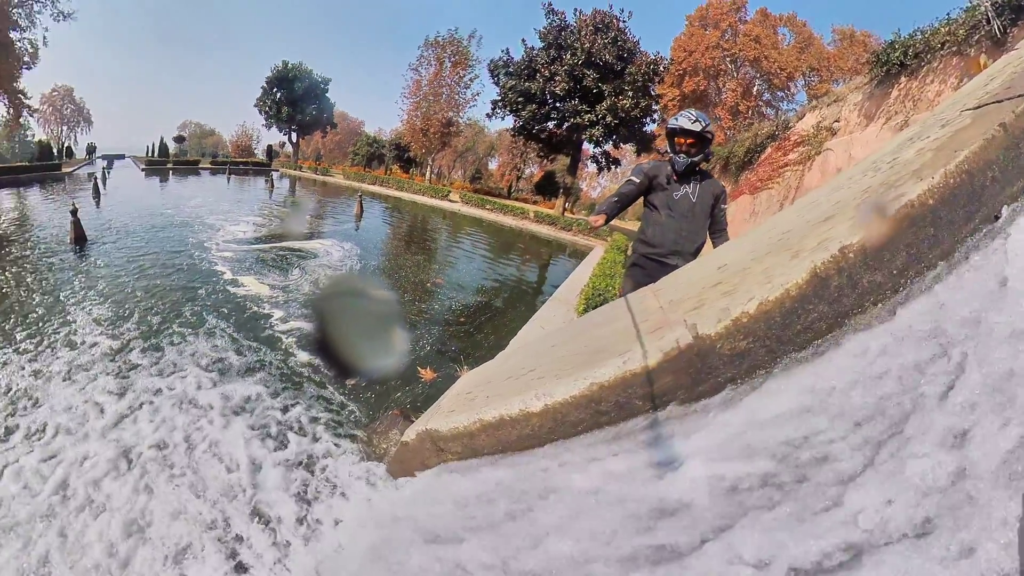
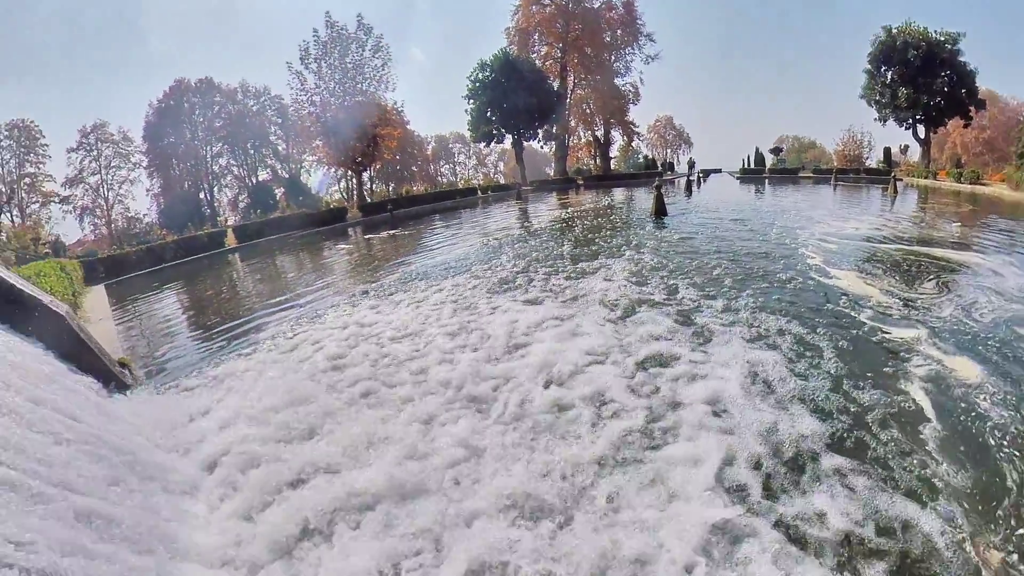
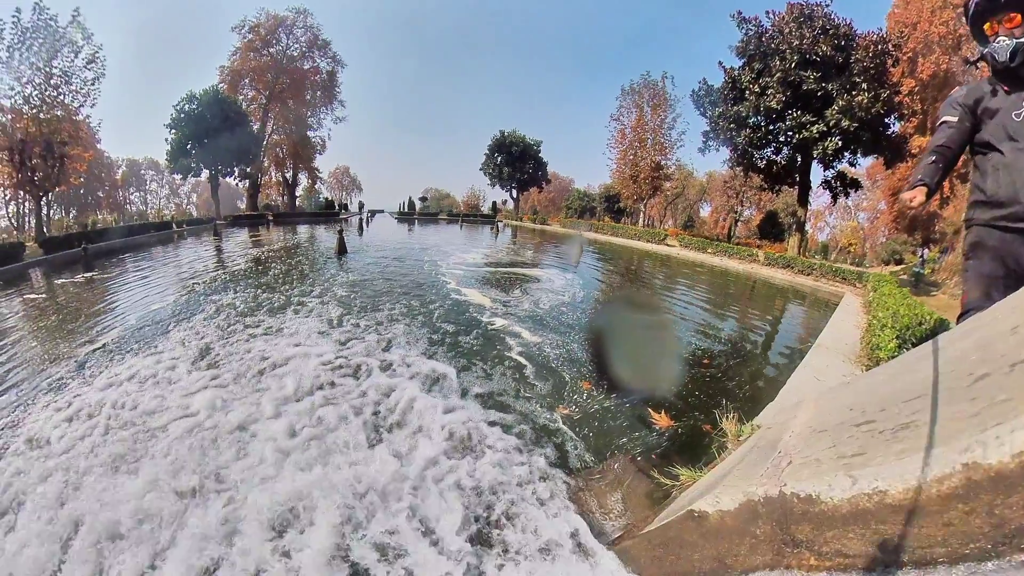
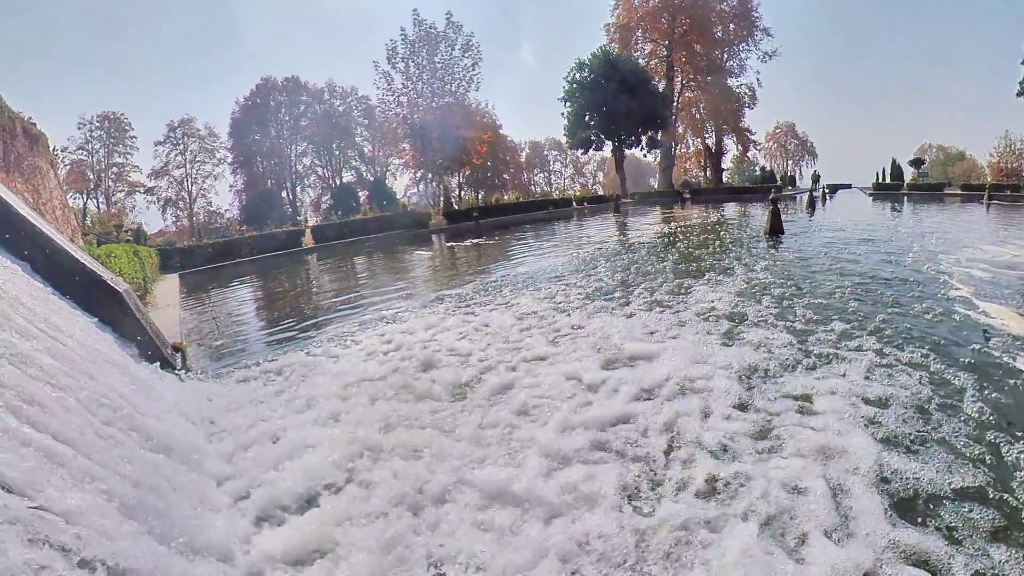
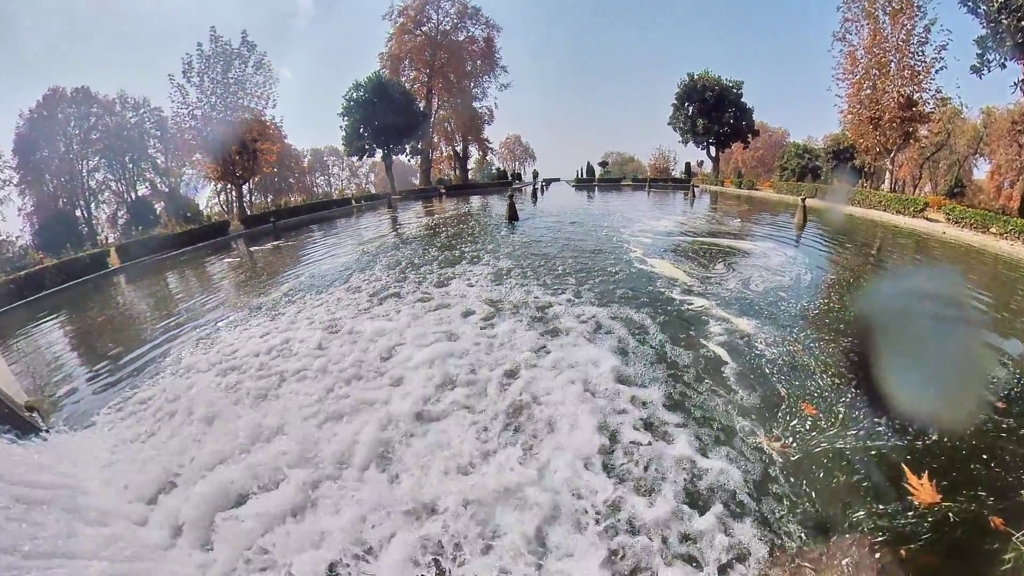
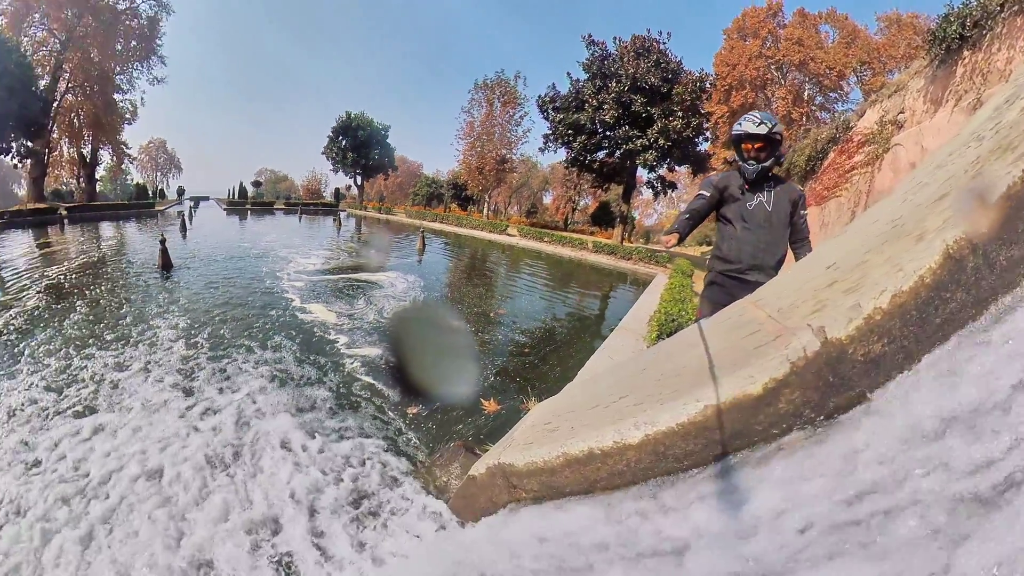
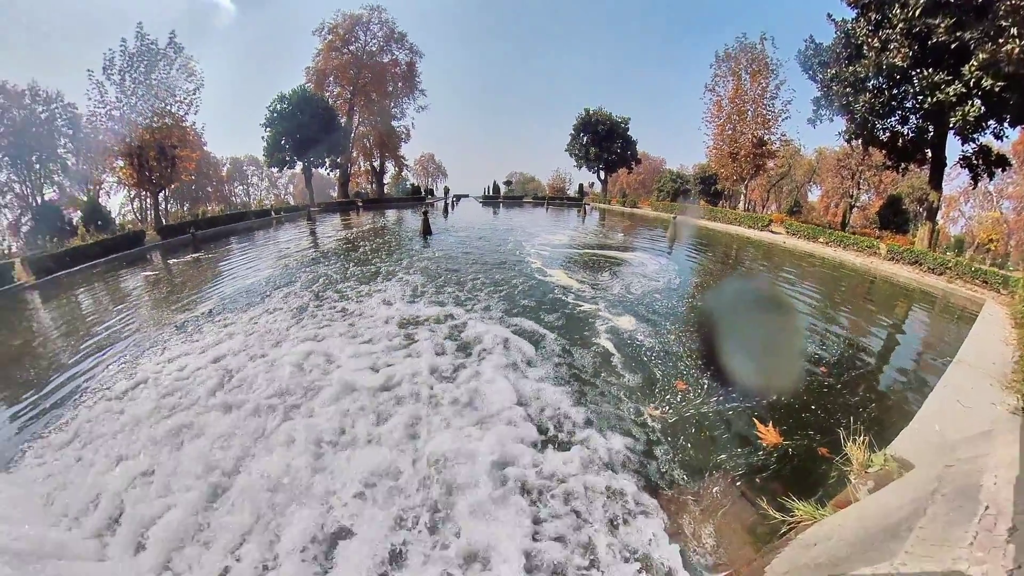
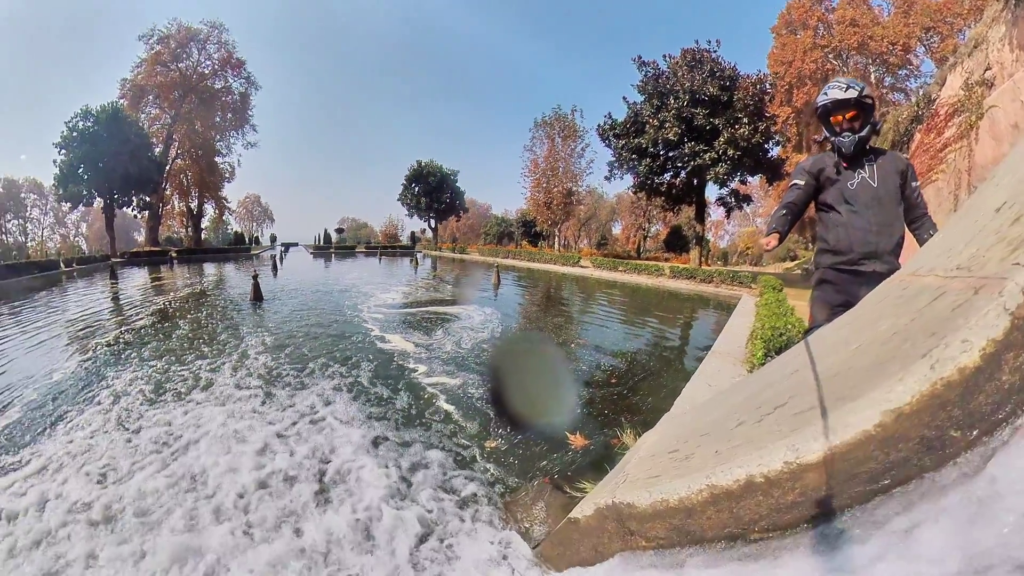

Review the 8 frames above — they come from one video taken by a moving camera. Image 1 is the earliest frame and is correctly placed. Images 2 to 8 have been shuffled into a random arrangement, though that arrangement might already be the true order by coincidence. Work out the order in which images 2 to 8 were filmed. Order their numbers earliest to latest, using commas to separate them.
6, 8, 3, 7, 5, 2, 4
